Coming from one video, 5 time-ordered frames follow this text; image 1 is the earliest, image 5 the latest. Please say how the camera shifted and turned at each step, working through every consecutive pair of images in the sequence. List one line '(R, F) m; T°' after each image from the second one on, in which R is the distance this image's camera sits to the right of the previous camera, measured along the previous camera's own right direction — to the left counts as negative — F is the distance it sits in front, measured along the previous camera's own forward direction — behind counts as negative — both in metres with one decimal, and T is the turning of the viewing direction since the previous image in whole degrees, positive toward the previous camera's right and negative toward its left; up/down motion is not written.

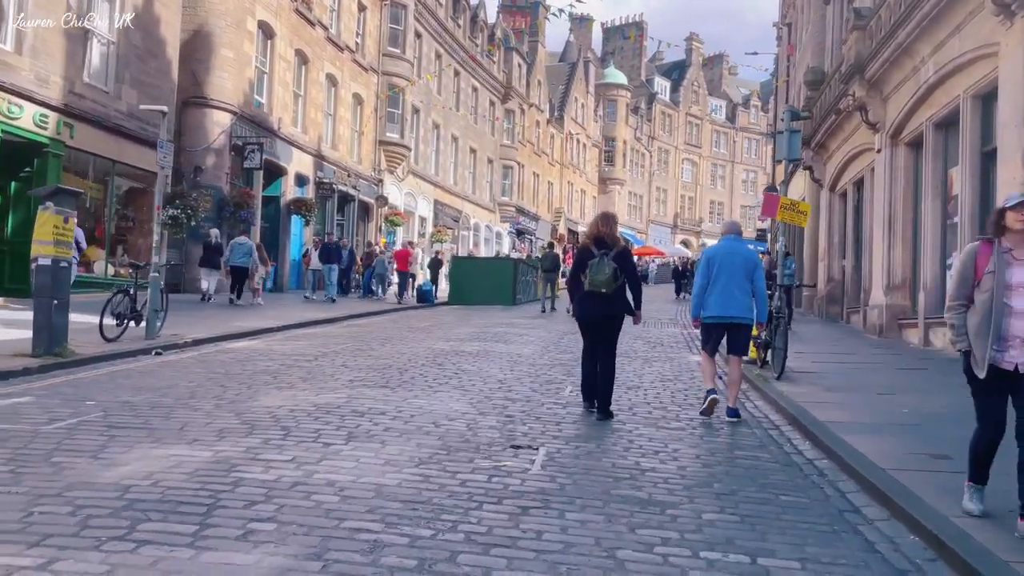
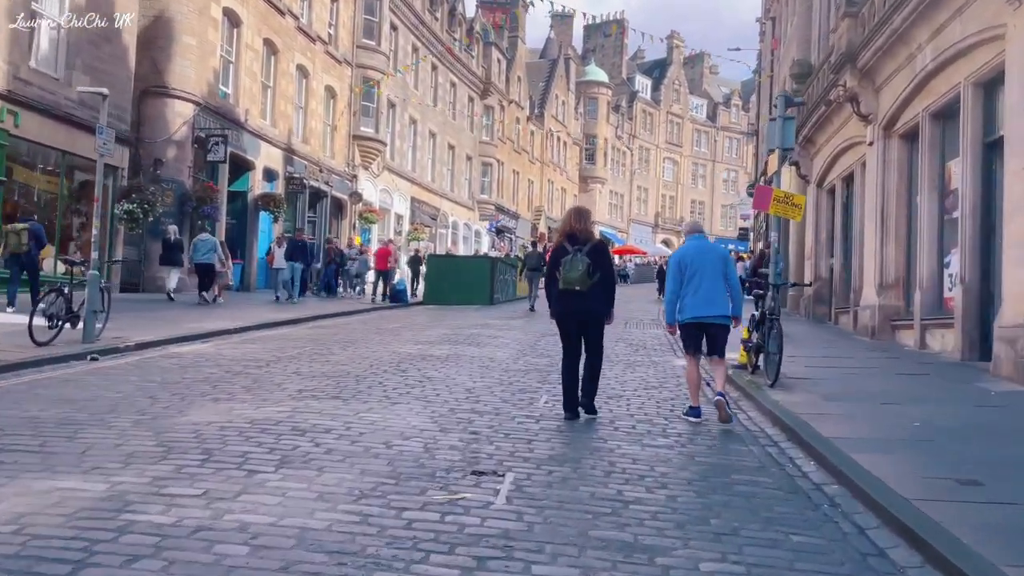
(+0.1, +1.0) m; +1°
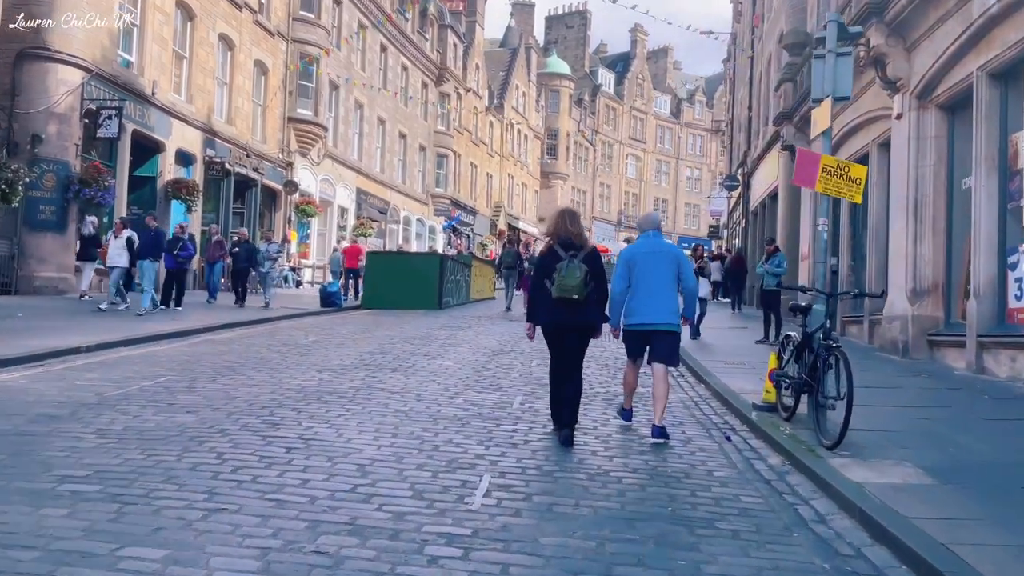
(+0.3, +3.5) m; +3°
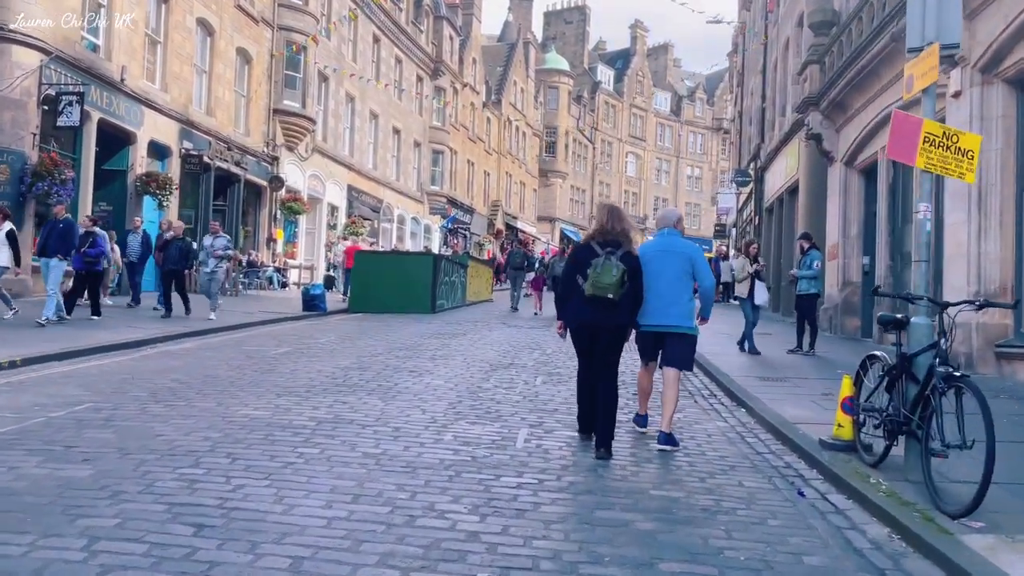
(0.0, +1.8) m; 0°
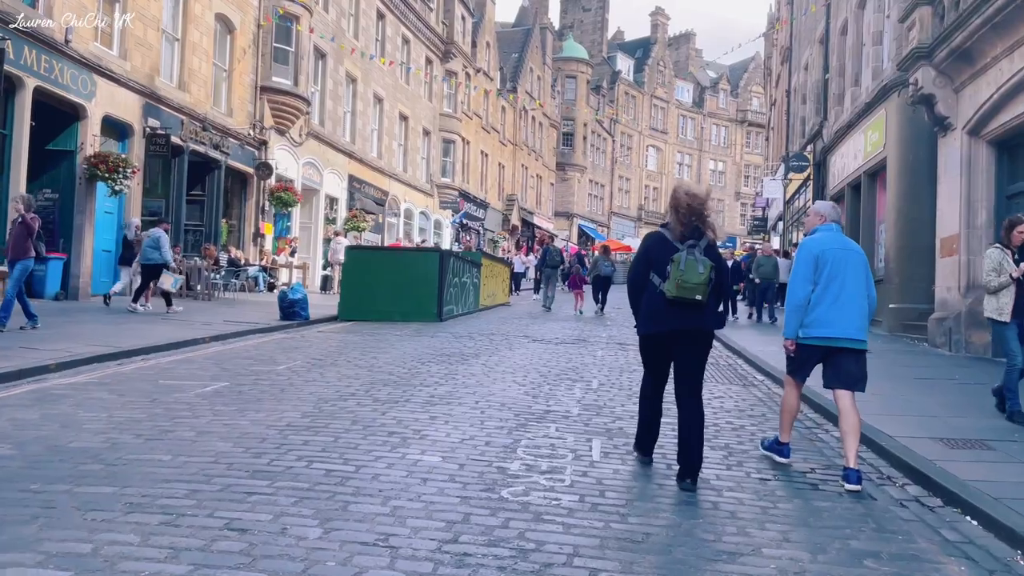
(-0.2, +3.8) m; -1°
